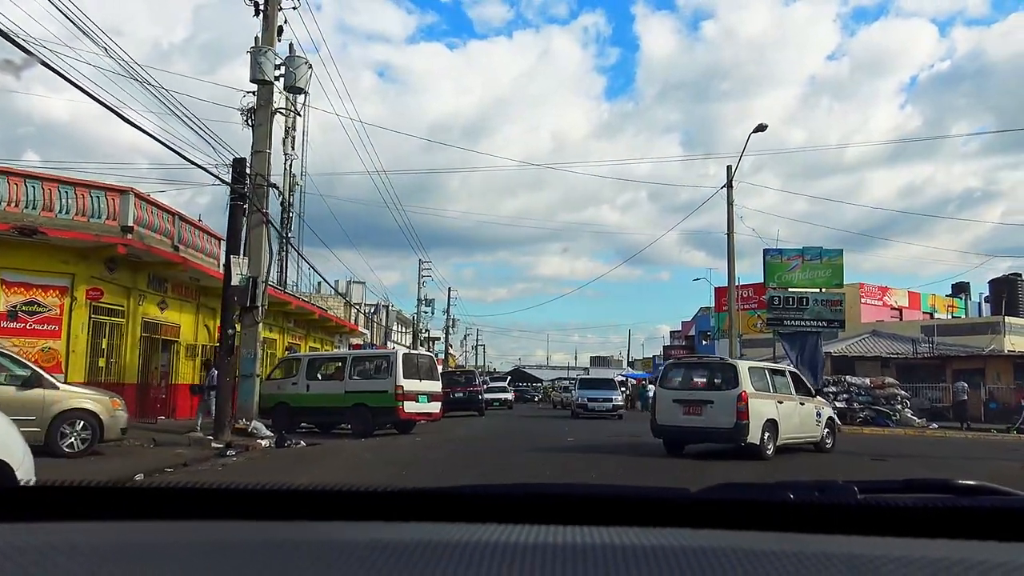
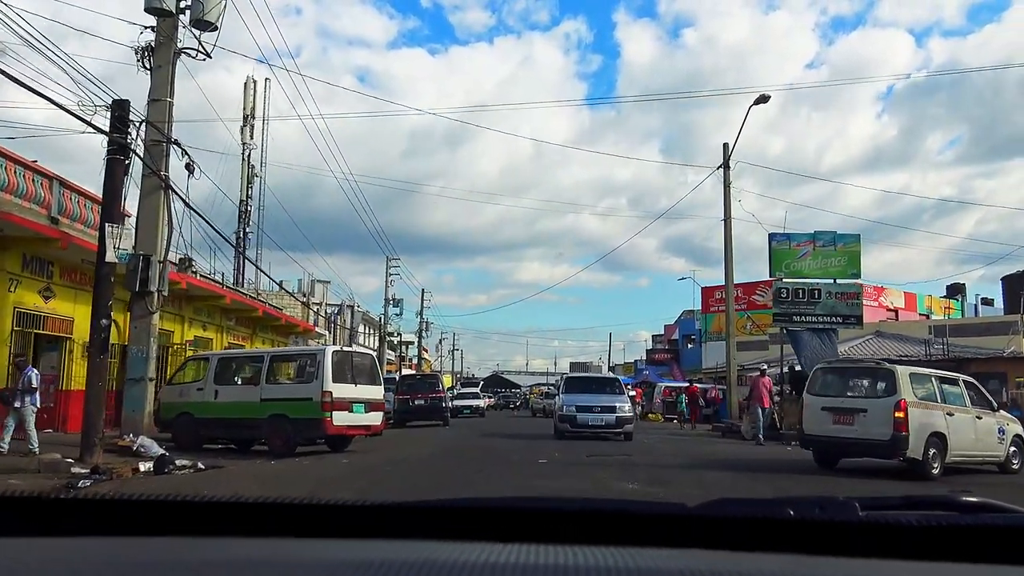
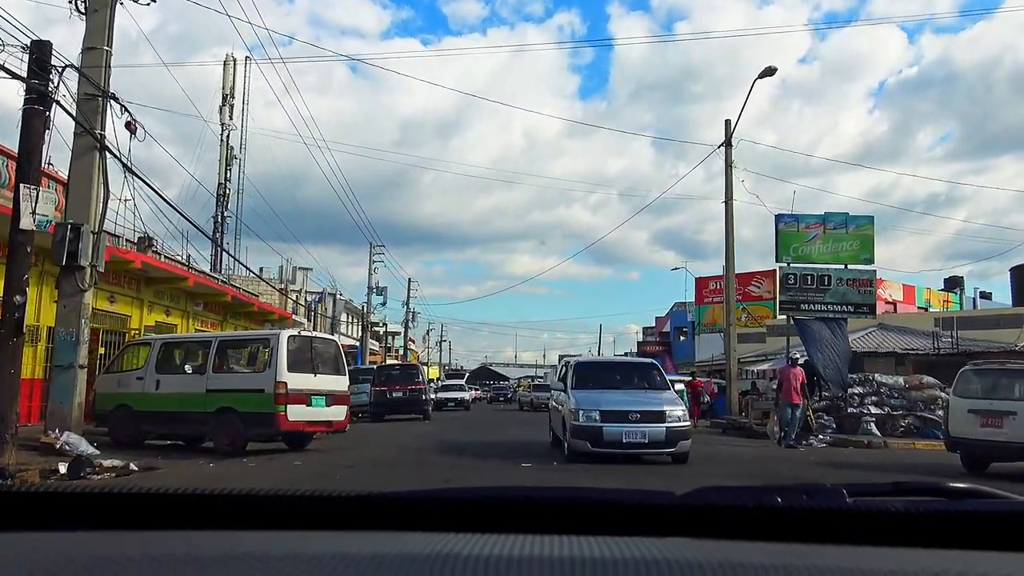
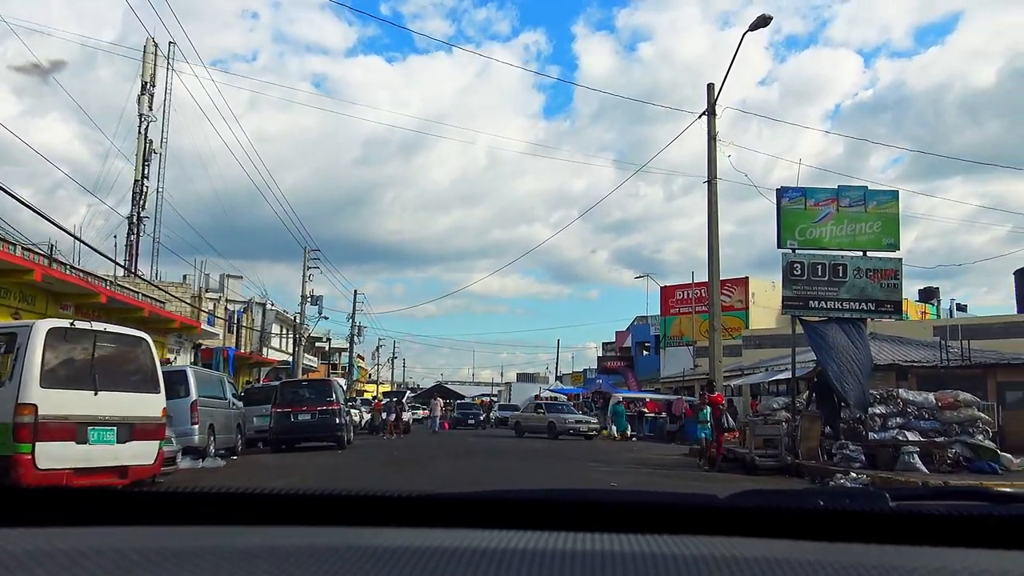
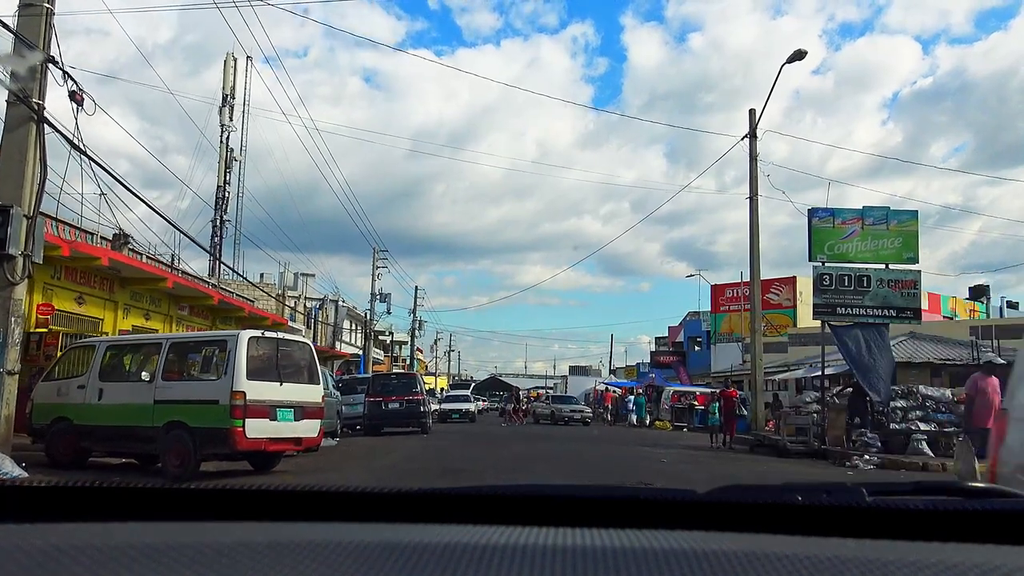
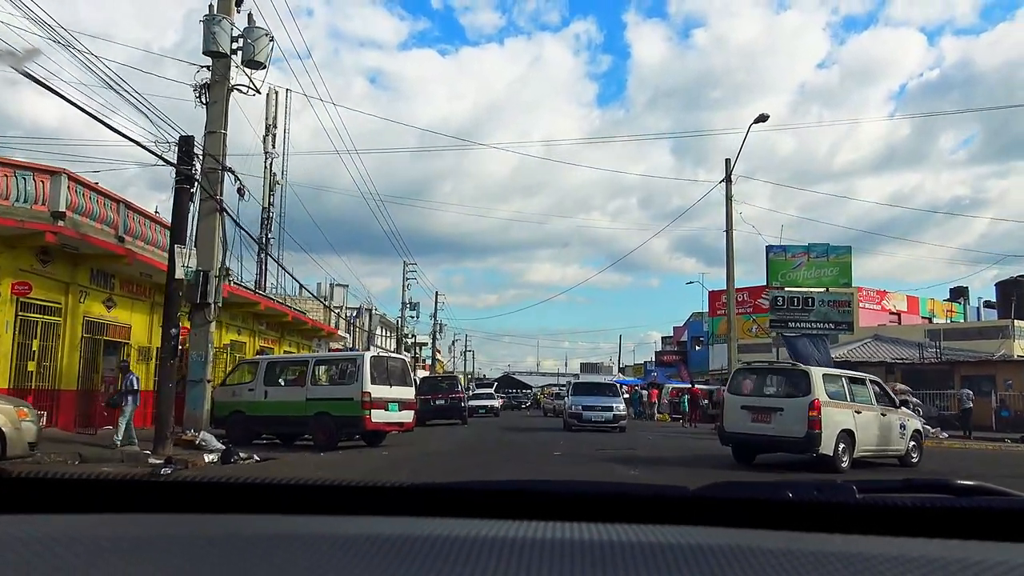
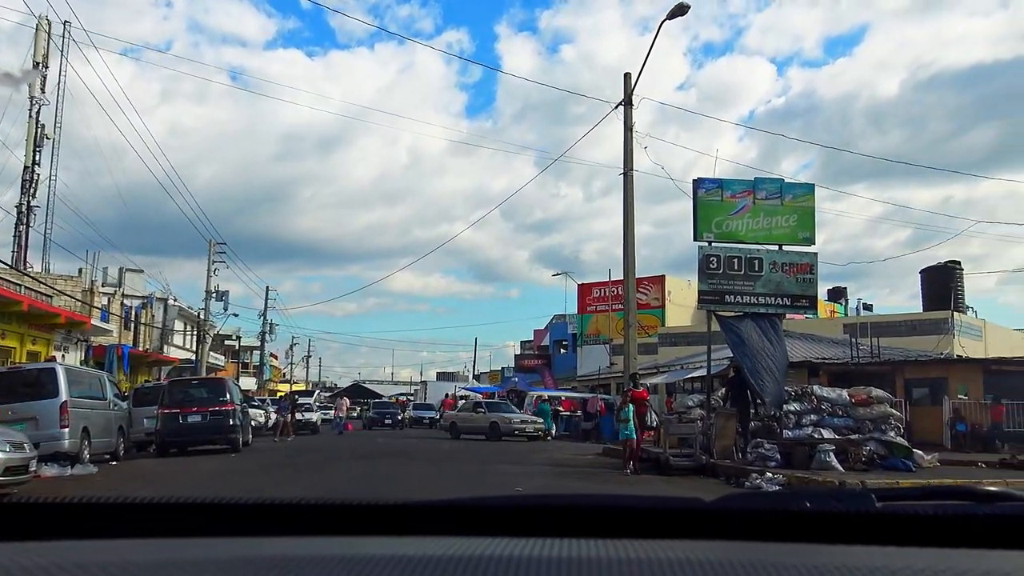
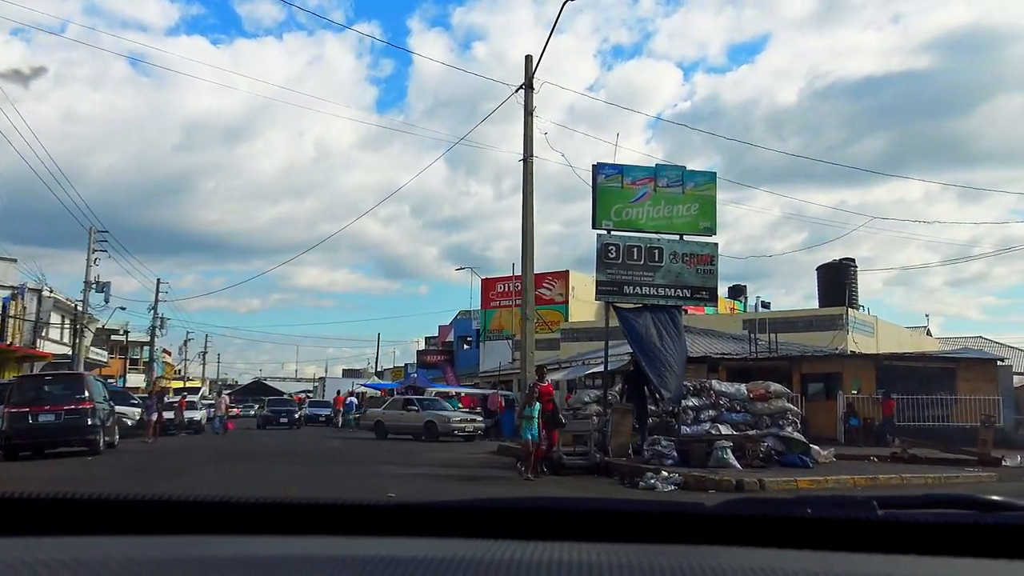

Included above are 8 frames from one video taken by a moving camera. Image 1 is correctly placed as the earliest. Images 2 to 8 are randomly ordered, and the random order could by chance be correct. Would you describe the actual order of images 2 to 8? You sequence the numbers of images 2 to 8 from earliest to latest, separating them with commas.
6, 2, 3, 5, 4, 7, 8
